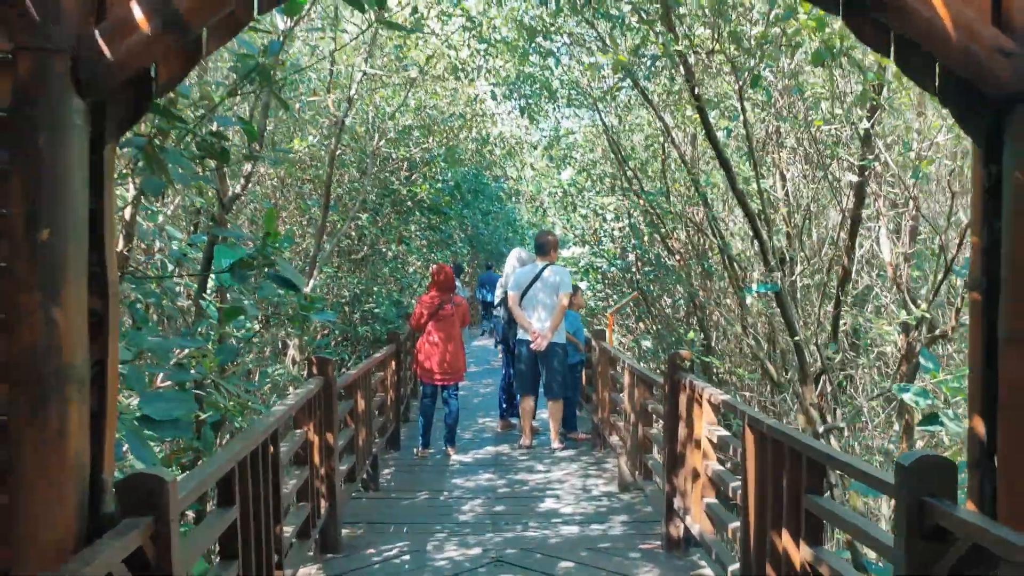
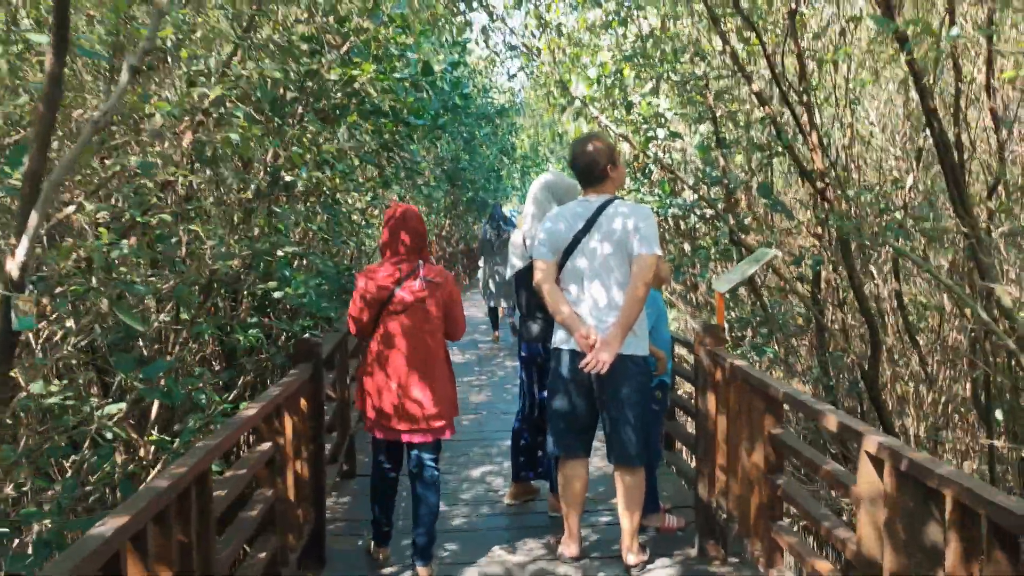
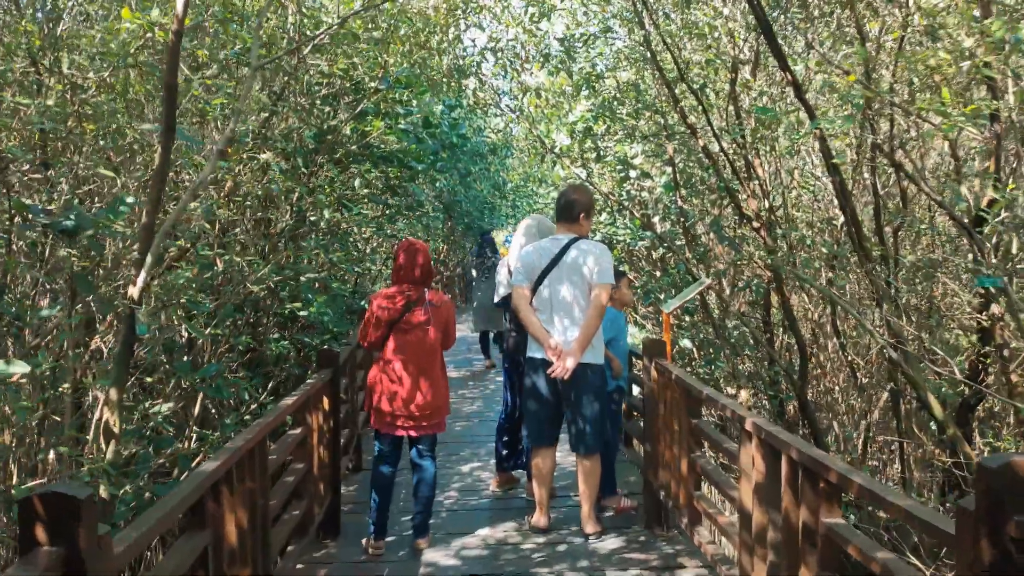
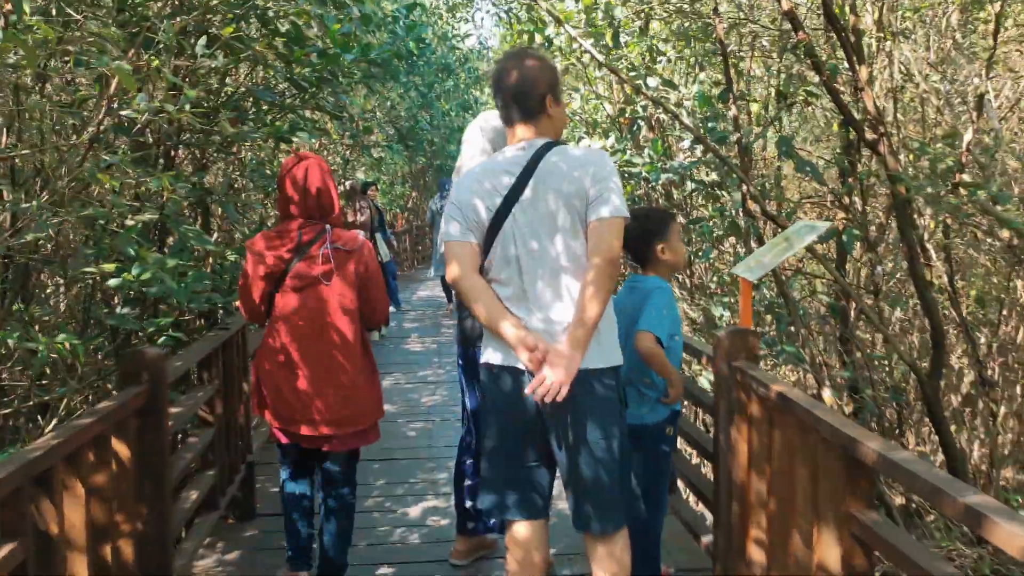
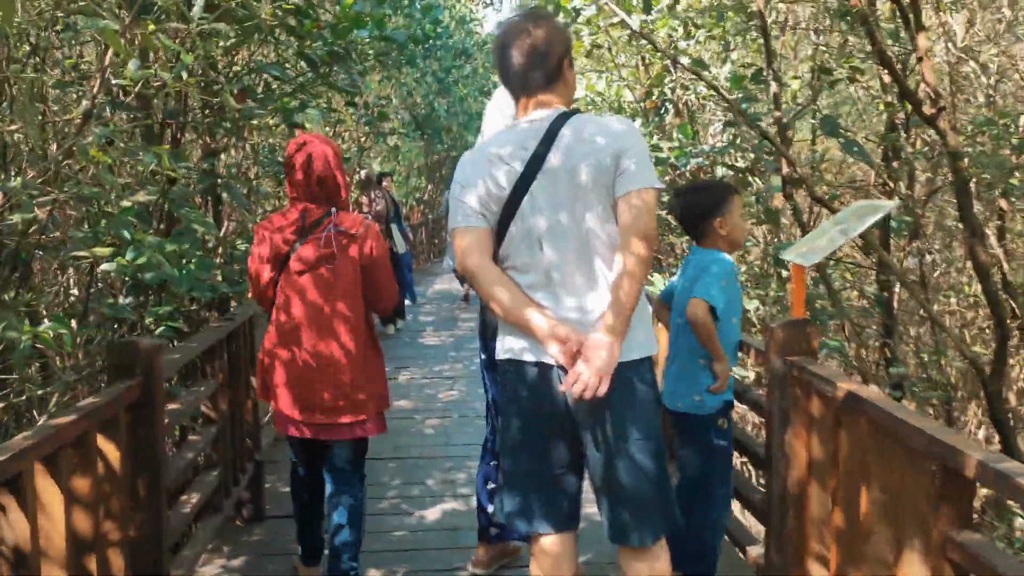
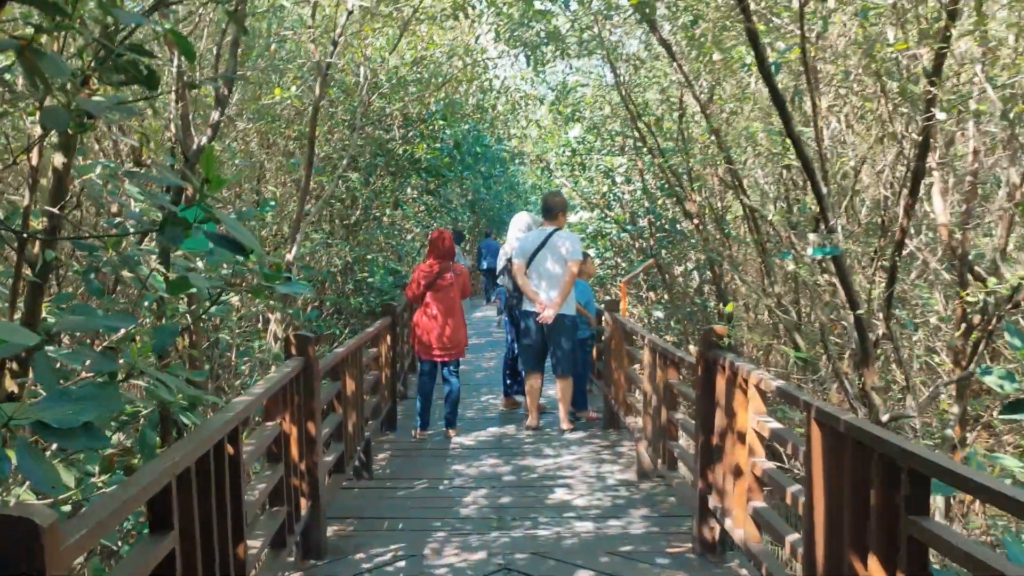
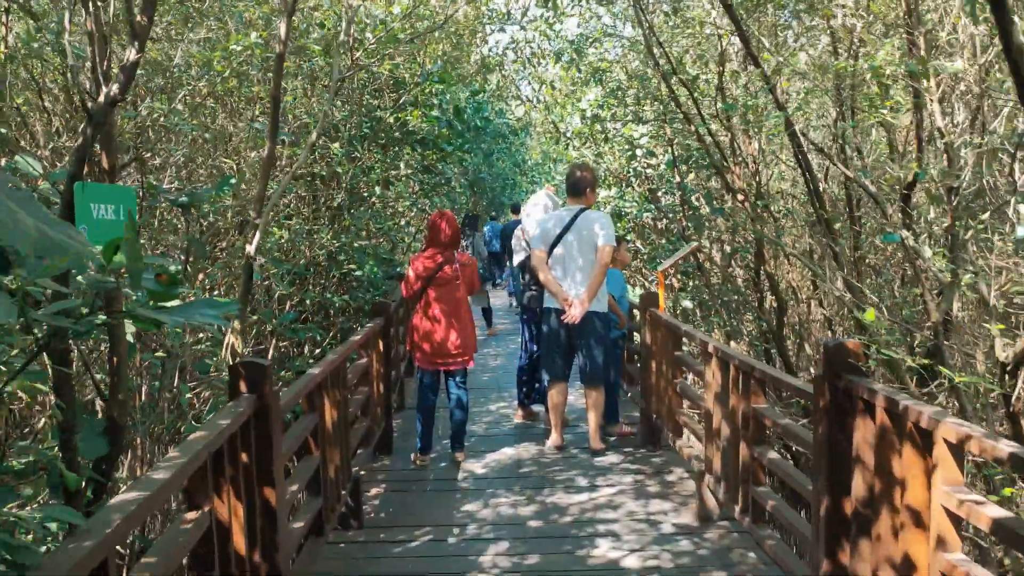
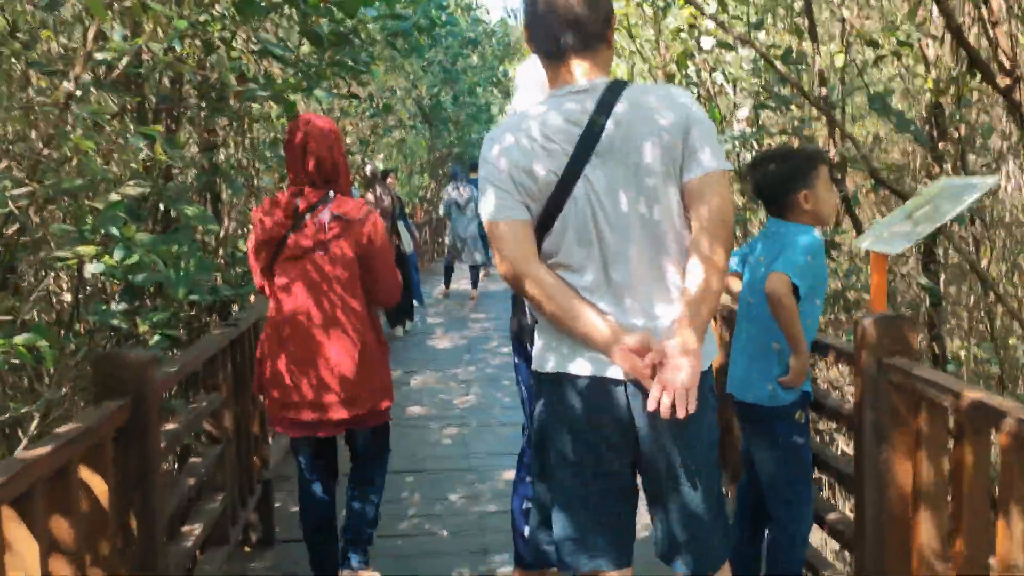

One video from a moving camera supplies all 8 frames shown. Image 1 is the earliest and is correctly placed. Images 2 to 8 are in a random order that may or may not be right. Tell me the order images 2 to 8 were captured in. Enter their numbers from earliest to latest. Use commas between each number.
6, 7, 3, 2, 4, 5, 8
